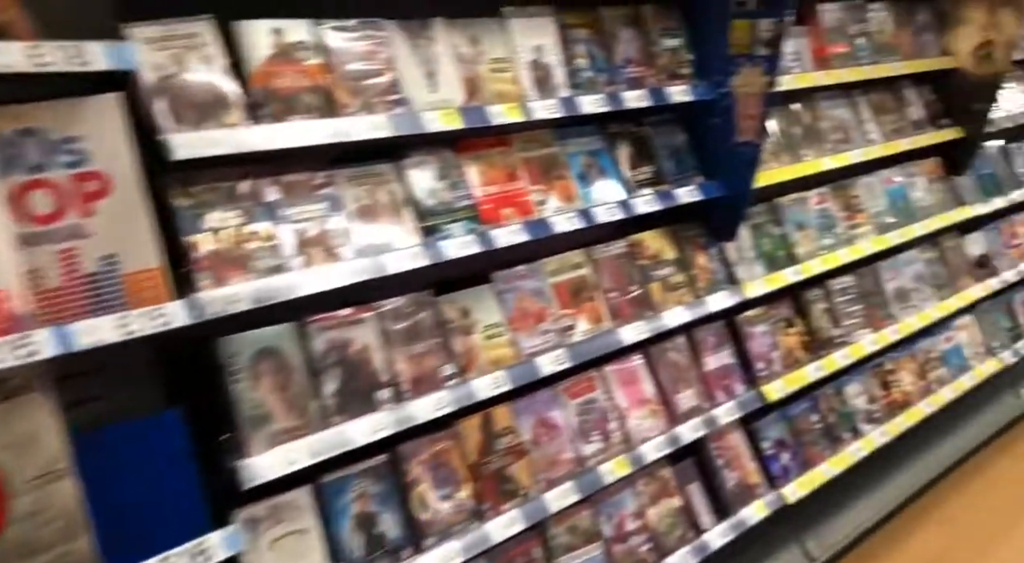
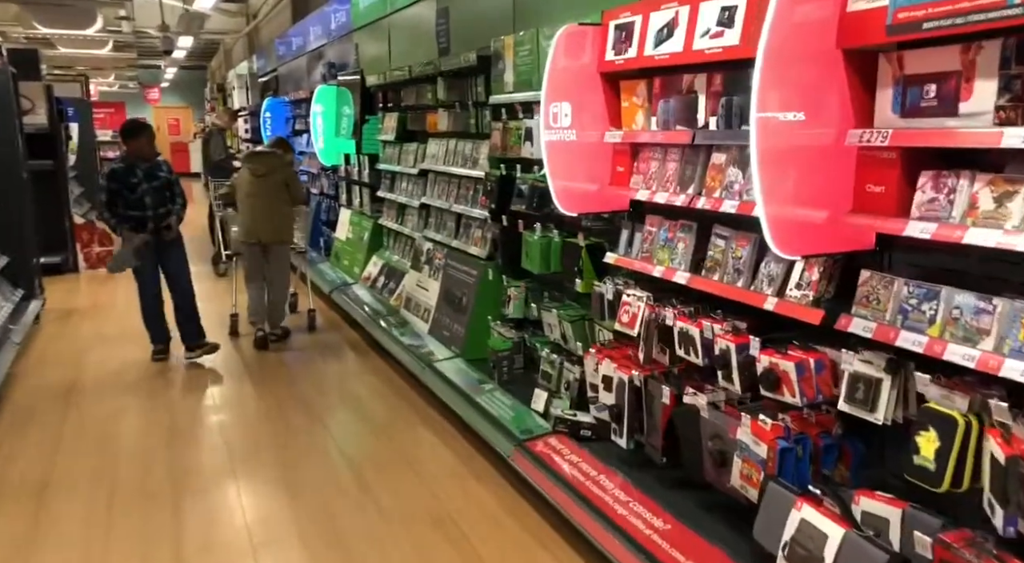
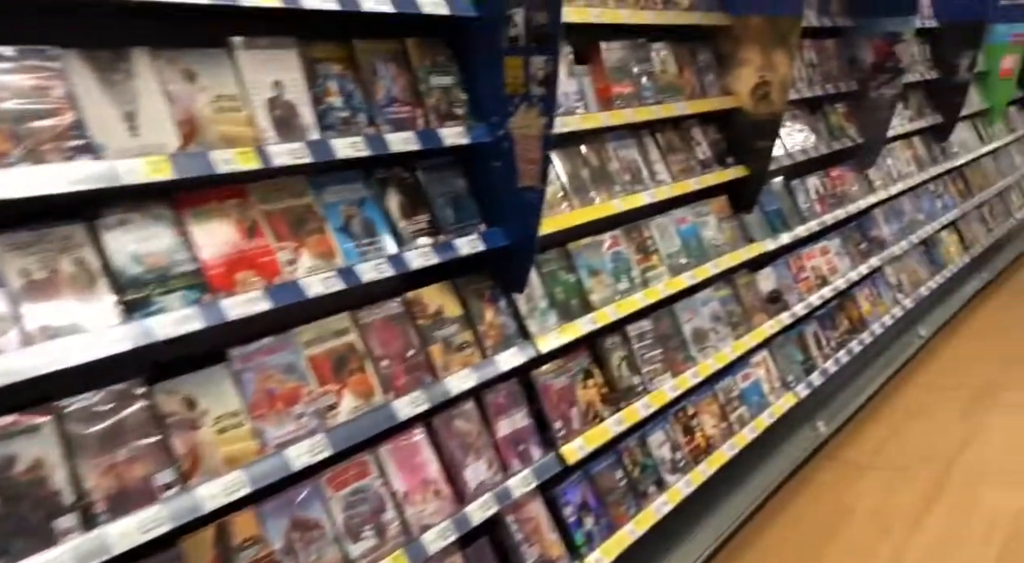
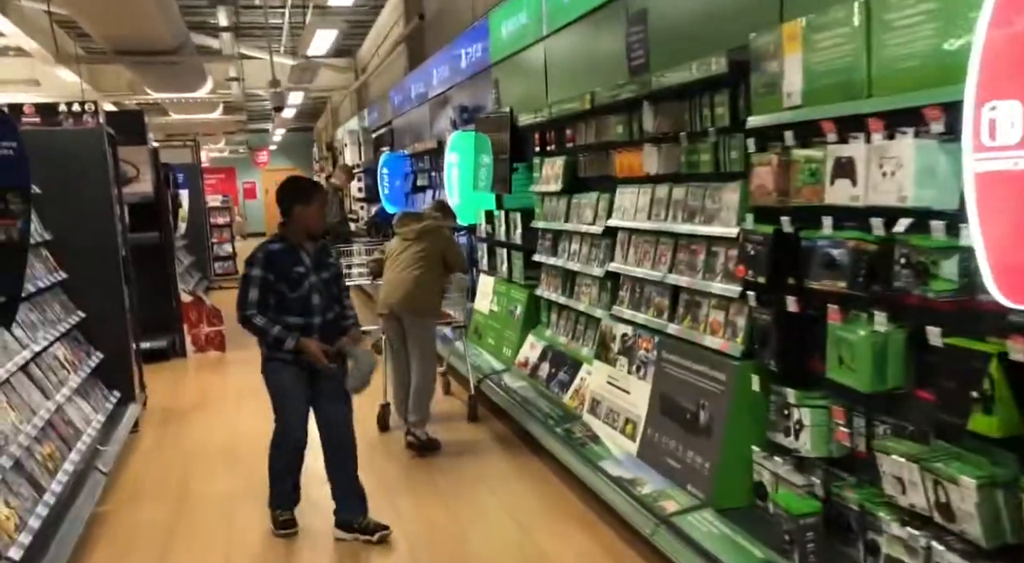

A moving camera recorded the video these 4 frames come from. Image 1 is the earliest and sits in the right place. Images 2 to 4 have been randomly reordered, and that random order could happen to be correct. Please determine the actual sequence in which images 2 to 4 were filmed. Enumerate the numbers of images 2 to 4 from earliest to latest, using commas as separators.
3, 2, 4
